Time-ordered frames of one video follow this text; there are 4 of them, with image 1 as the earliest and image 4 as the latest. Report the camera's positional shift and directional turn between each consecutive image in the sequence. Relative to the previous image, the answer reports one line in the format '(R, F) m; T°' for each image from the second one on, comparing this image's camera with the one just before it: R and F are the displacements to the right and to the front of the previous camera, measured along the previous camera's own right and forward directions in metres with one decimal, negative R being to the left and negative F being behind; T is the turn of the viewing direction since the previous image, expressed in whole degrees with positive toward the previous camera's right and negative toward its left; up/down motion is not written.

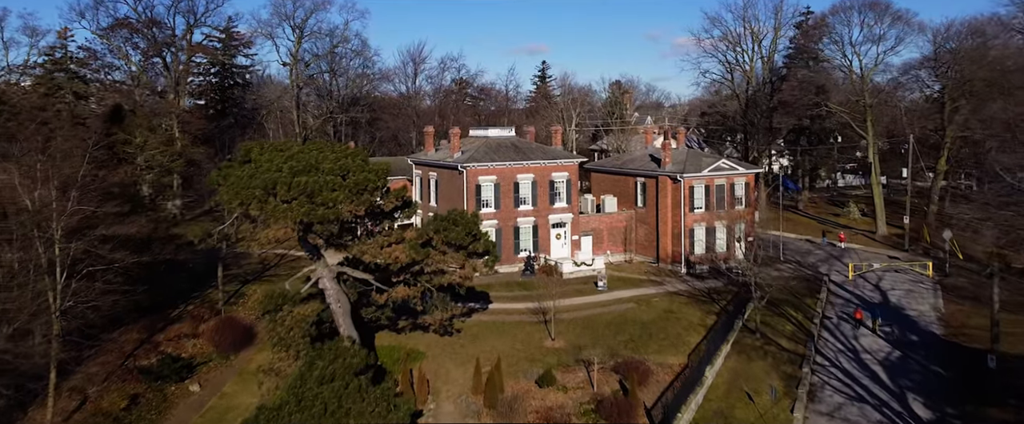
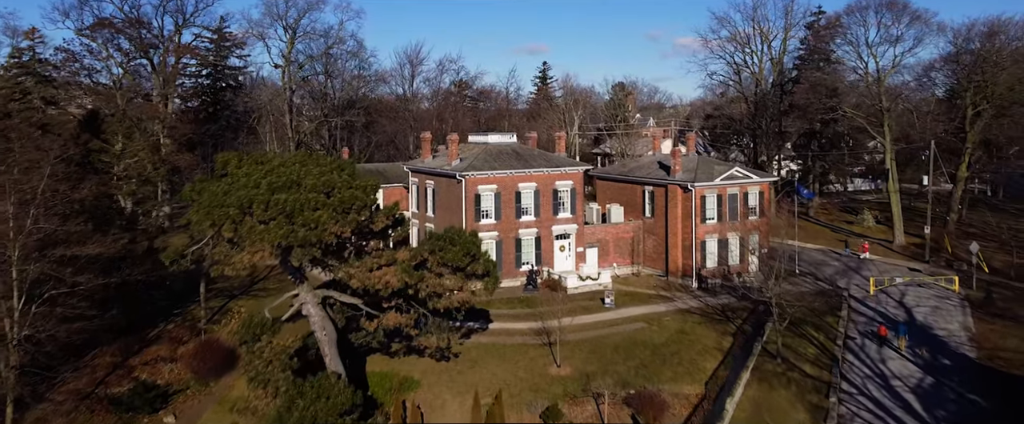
(-0.1, +1.8) m; 0°
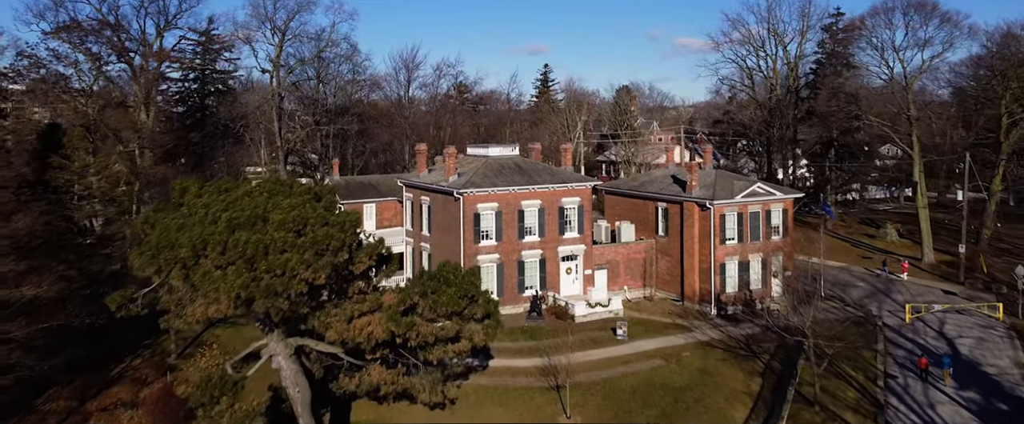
(-0.1, +2.7) m; 0°
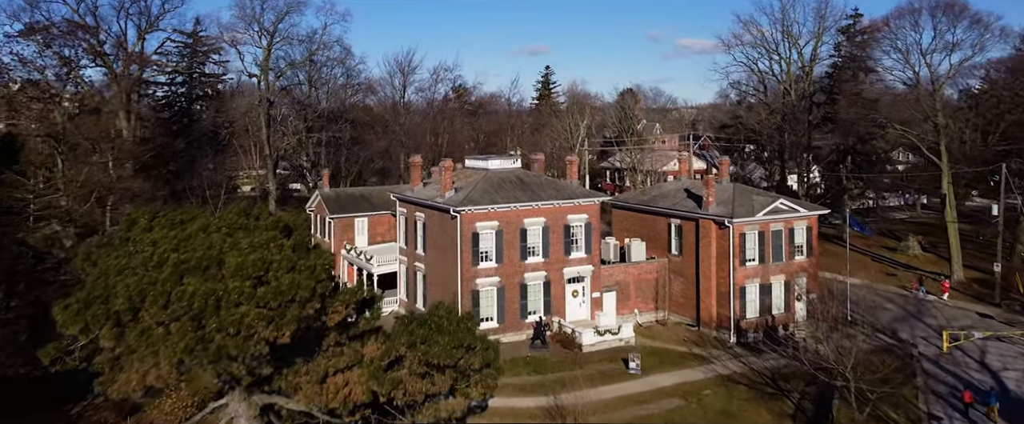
(-0.1, +2.4) m; 0°
